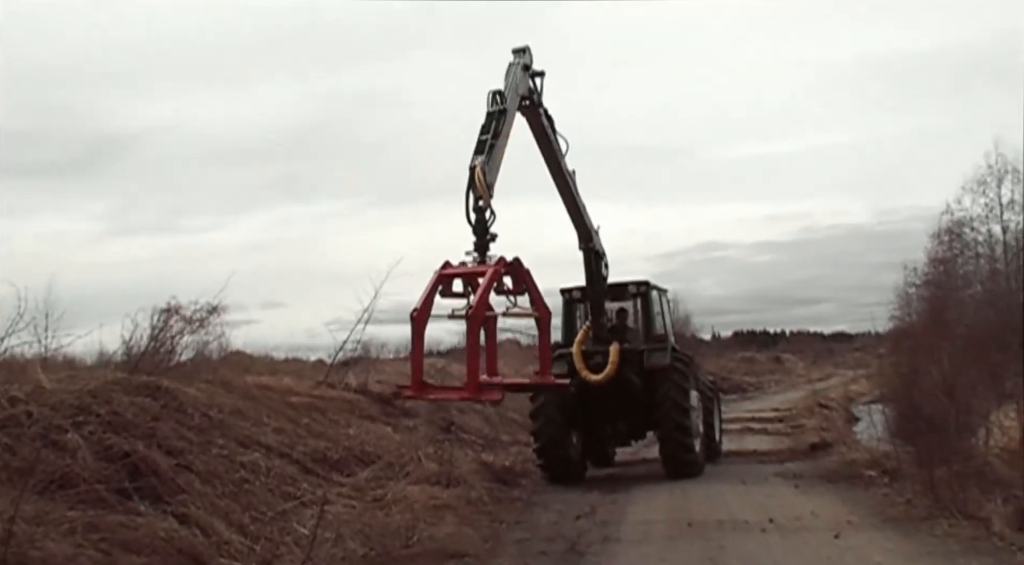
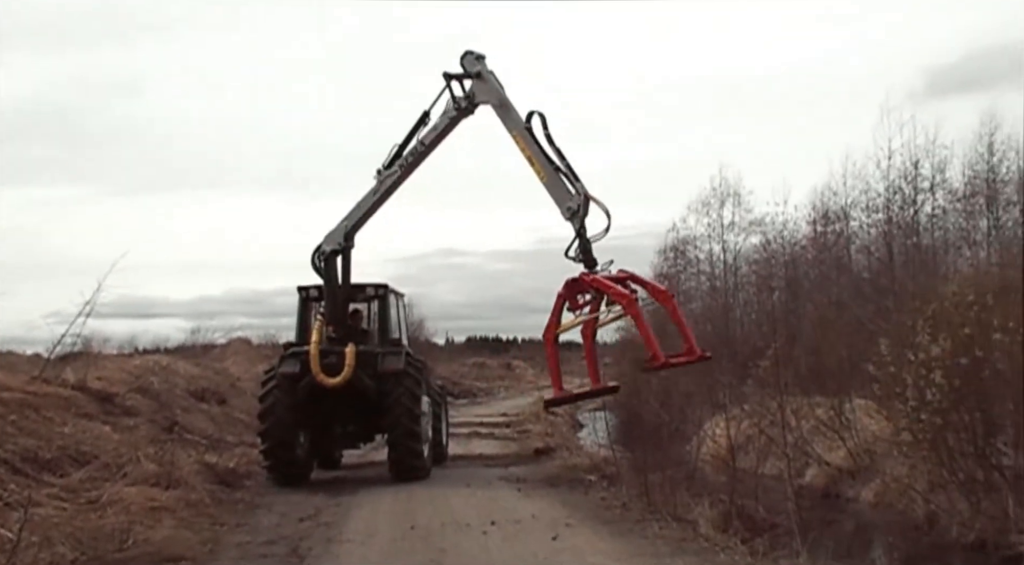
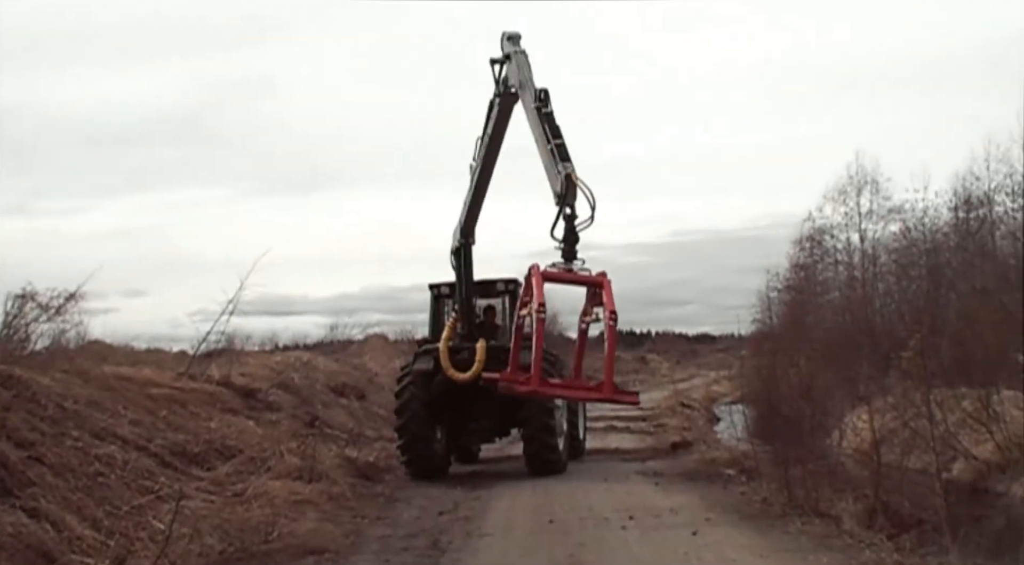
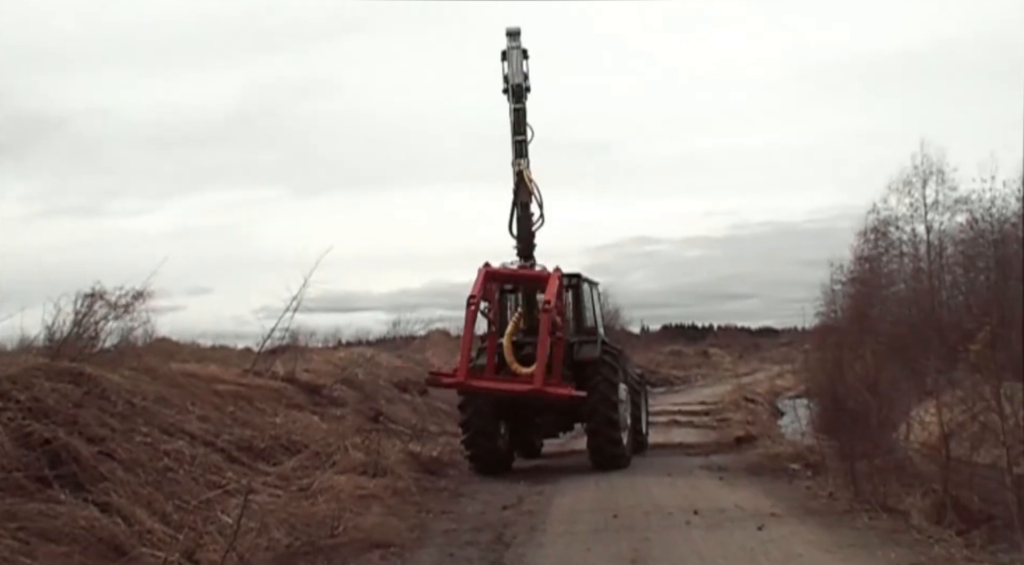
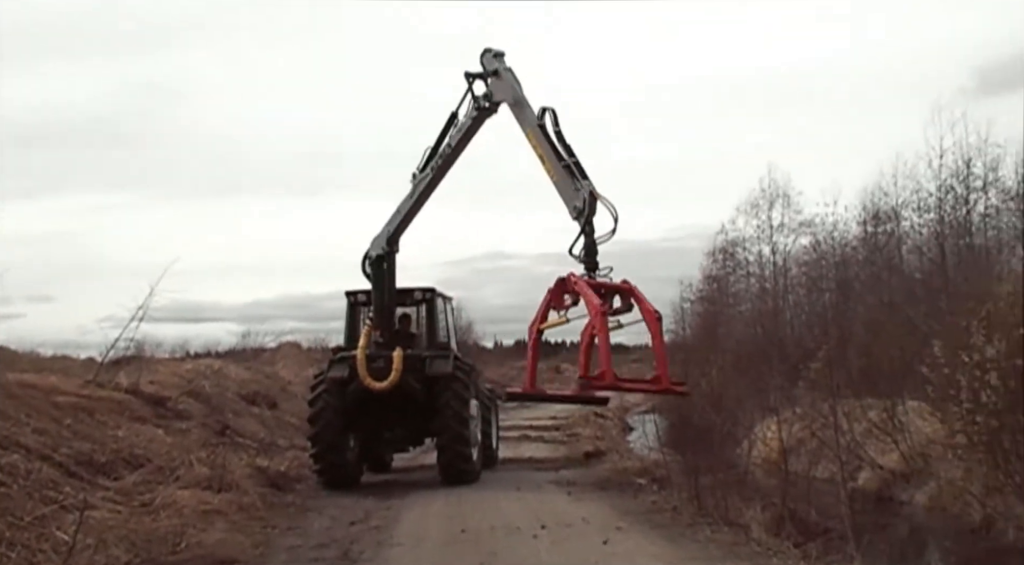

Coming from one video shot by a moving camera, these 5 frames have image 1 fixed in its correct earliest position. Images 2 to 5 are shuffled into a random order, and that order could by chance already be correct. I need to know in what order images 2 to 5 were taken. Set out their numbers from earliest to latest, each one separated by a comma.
4, 3, 5, 2
